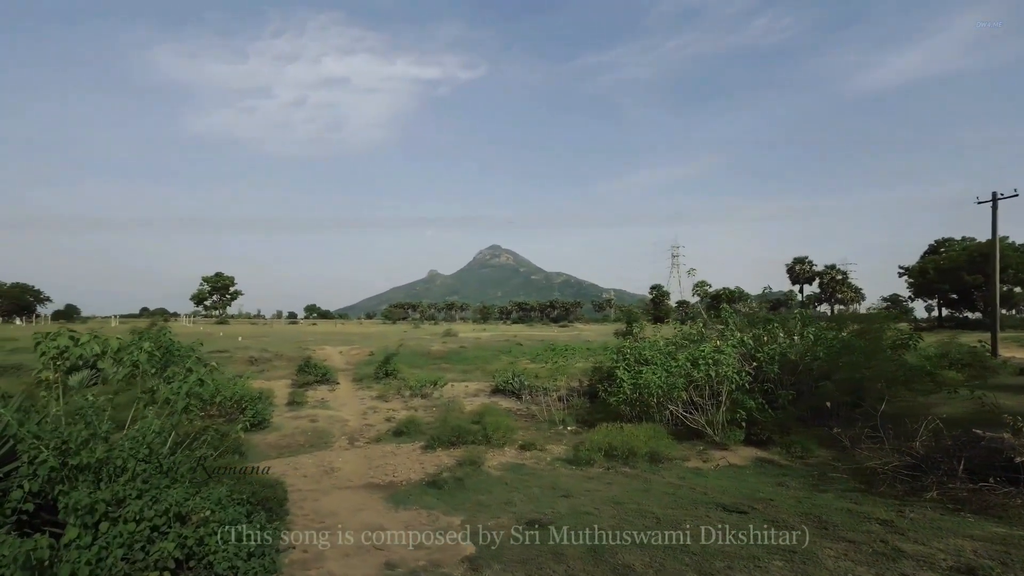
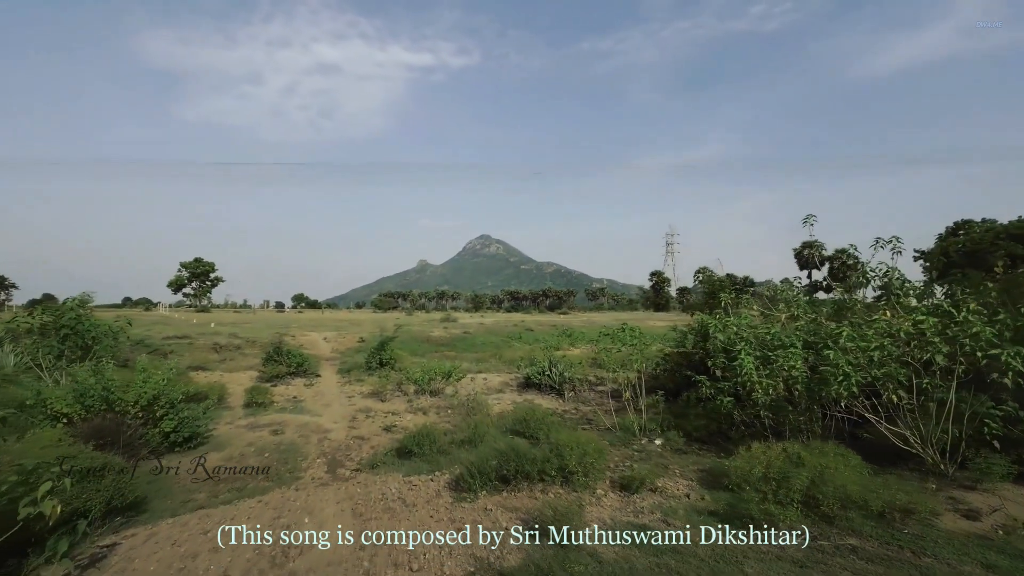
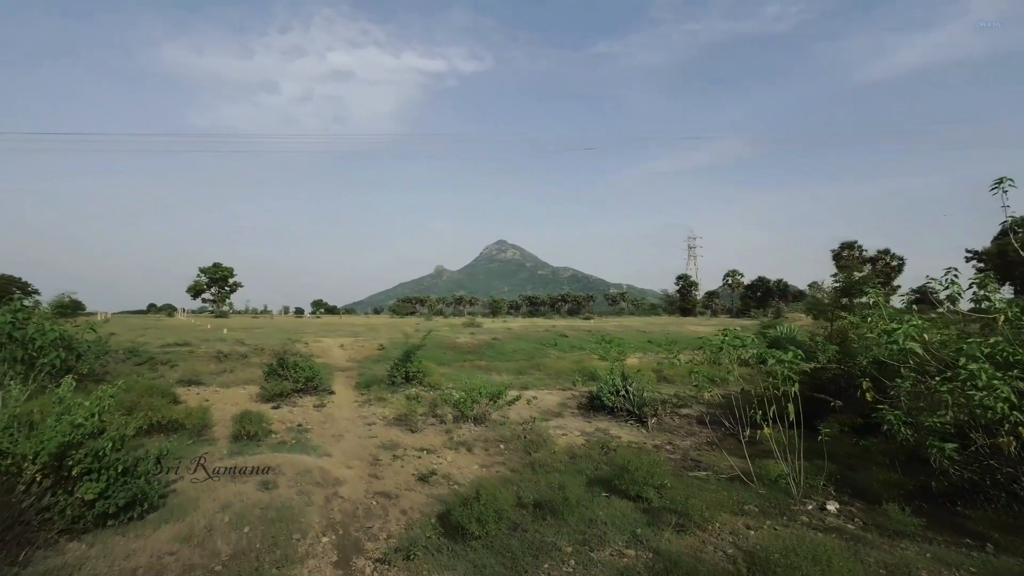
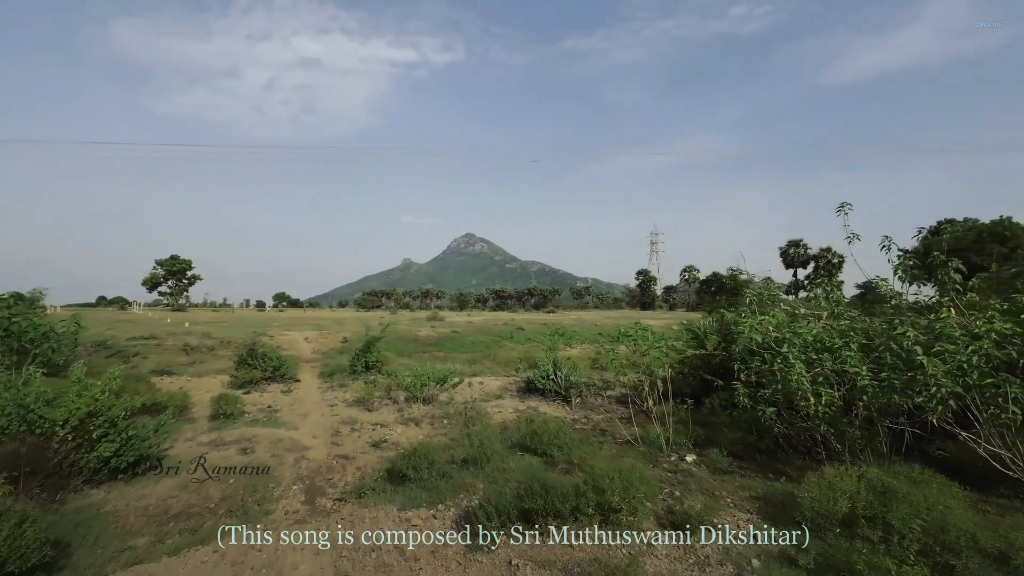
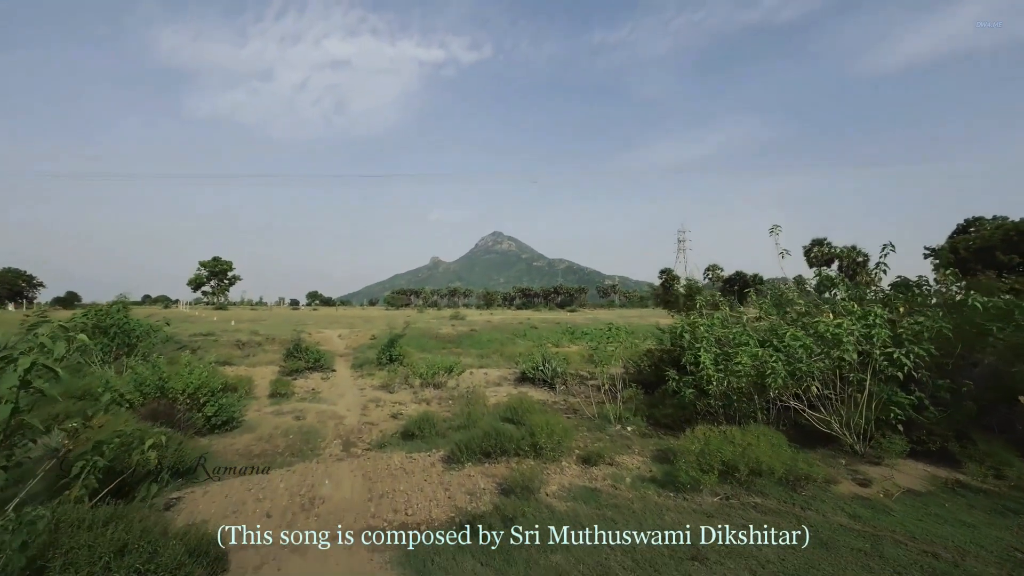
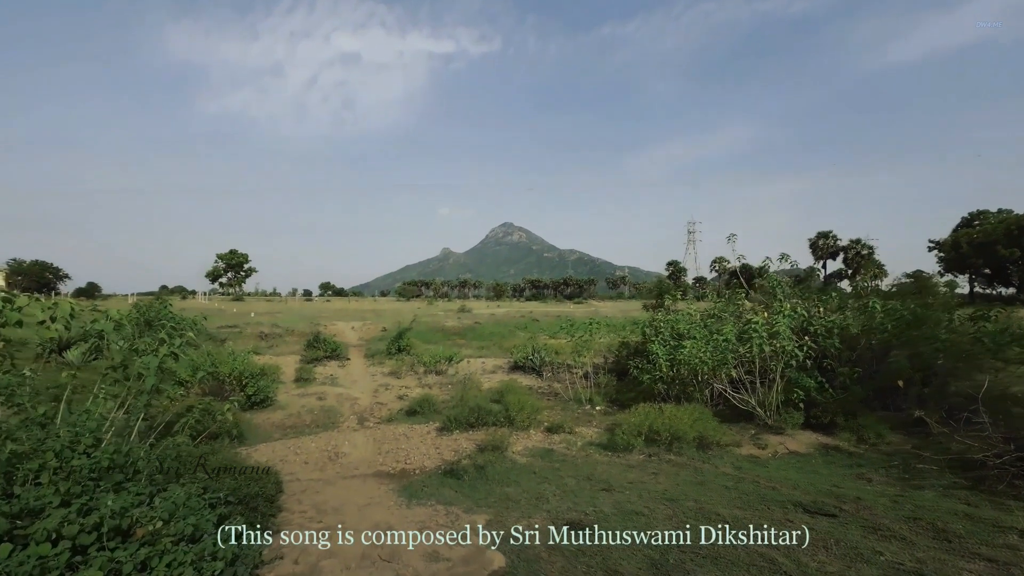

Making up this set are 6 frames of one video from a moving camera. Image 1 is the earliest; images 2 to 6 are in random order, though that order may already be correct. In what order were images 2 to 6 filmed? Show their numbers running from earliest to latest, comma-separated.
6, 5, 2, 4, 3
